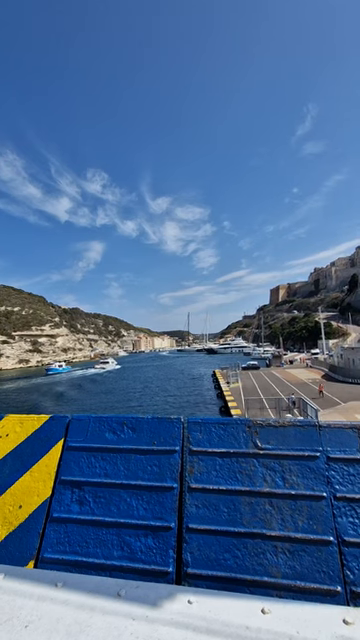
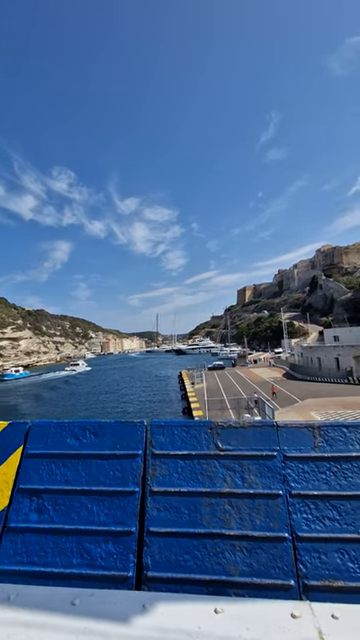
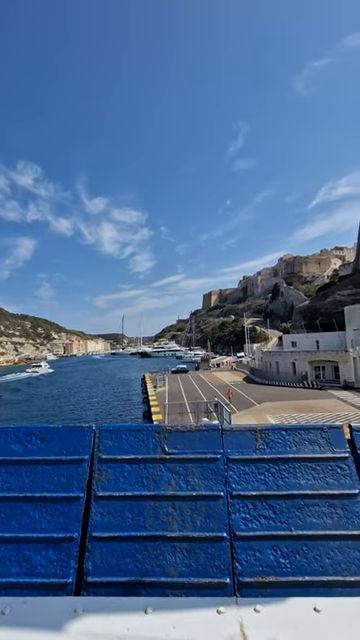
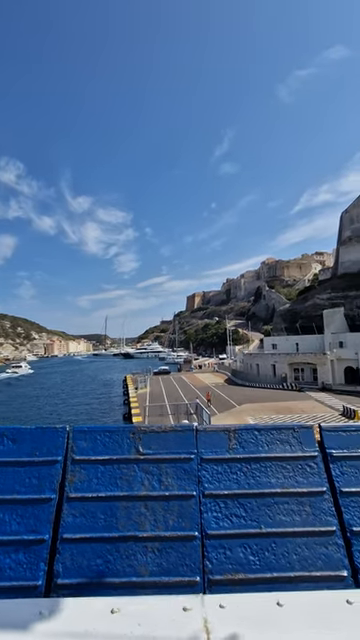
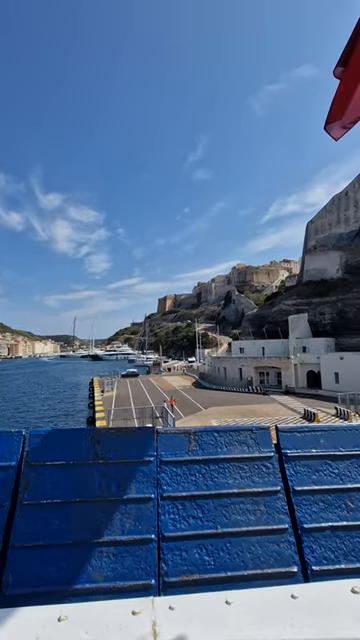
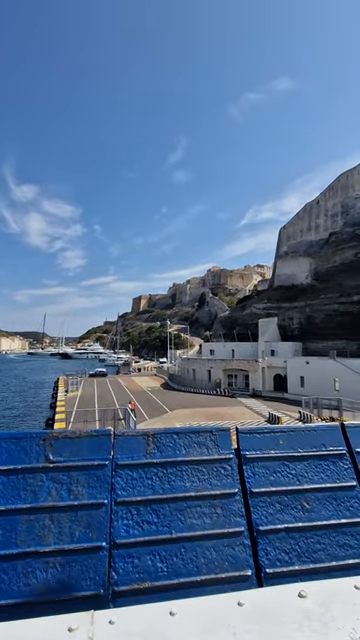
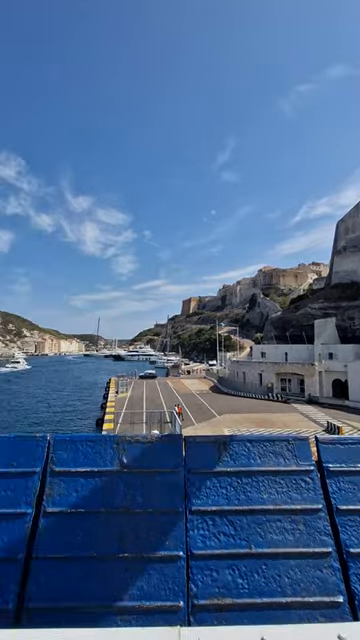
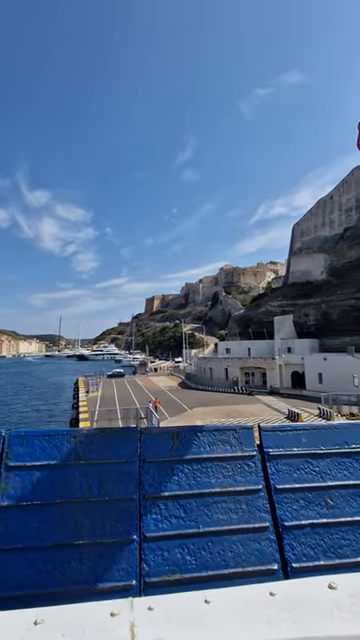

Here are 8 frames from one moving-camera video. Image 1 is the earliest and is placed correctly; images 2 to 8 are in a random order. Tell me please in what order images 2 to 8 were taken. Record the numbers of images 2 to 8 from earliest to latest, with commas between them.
2, 3, 4, 5, 8, 6, 7
